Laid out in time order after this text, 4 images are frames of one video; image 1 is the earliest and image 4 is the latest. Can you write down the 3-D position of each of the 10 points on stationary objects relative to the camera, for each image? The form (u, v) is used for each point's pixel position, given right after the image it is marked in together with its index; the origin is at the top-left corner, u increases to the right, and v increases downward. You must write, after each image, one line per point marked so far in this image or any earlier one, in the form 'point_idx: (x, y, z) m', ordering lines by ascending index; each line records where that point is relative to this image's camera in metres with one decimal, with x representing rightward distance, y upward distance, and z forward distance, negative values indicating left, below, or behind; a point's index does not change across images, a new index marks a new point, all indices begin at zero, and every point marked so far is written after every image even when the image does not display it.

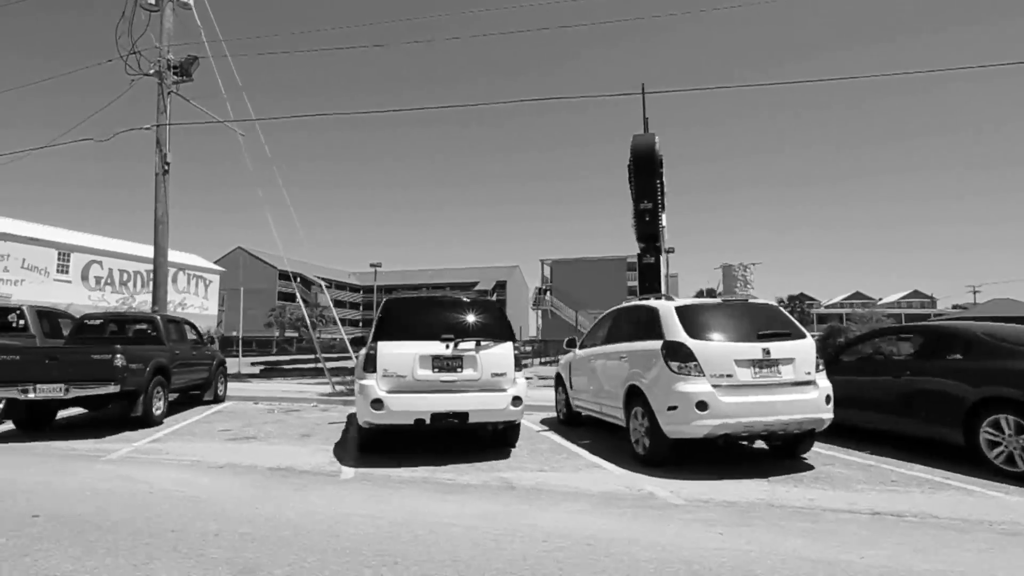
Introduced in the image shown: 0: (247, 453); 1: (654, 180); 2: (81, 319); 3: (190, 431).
0: (-3.3, -2.0, +6.1) m
1: (+3.8, +2.9, +13.2) m
2: (-7.1, -0.5, +8.2) m
3: (-4.8, -2.1, +7.3) m
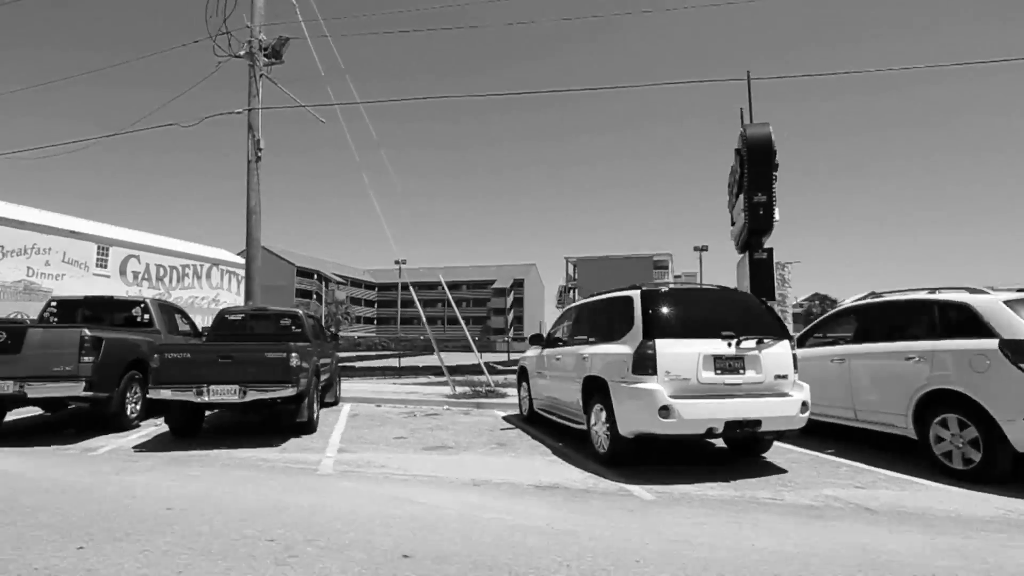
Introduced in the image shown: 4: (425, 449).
0: (-0.5, -1.9, +5.4) m
1: (+6.5, +3.0, +12.6) m
2: (-4.4, -0.4, +7.5) m
3: (-2.0, -2.0, +6.7) m
4: (-1.1, -1.9, +6.0) m
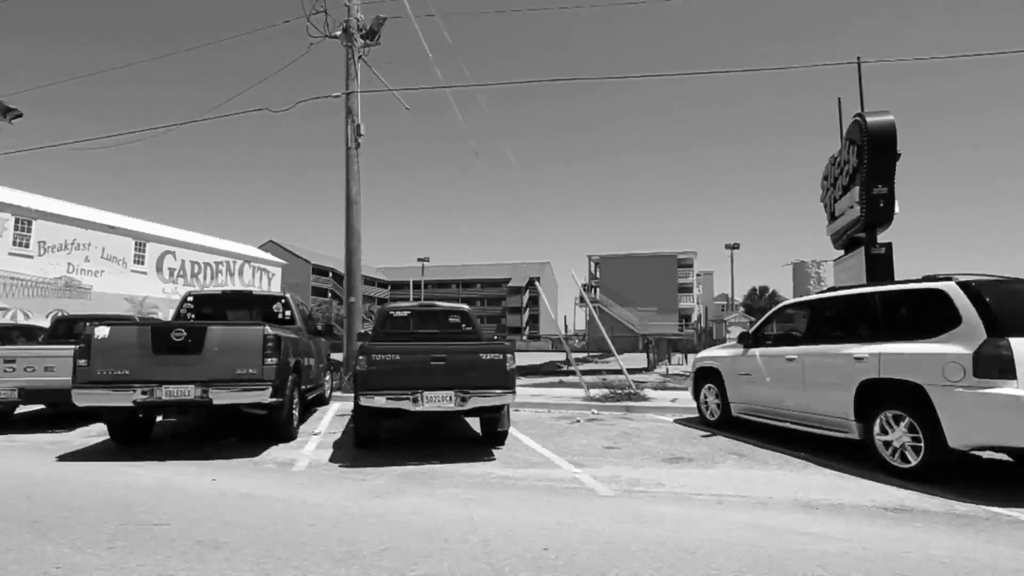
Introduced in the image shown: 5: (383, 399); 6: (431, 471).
0: (+2.1, -1.8, +4.8) m
1: (+9.2, +3.1, +12.0) m
2: (-1.7, -0.3, +6.9) m
3: (+0.6, -1.9, +6.0) m
4: (+1.6, -1.9, +5.4) m
5: (-1.4, -1.1, +5.1) m
6: (-0.8, -1.8, +5.1) m
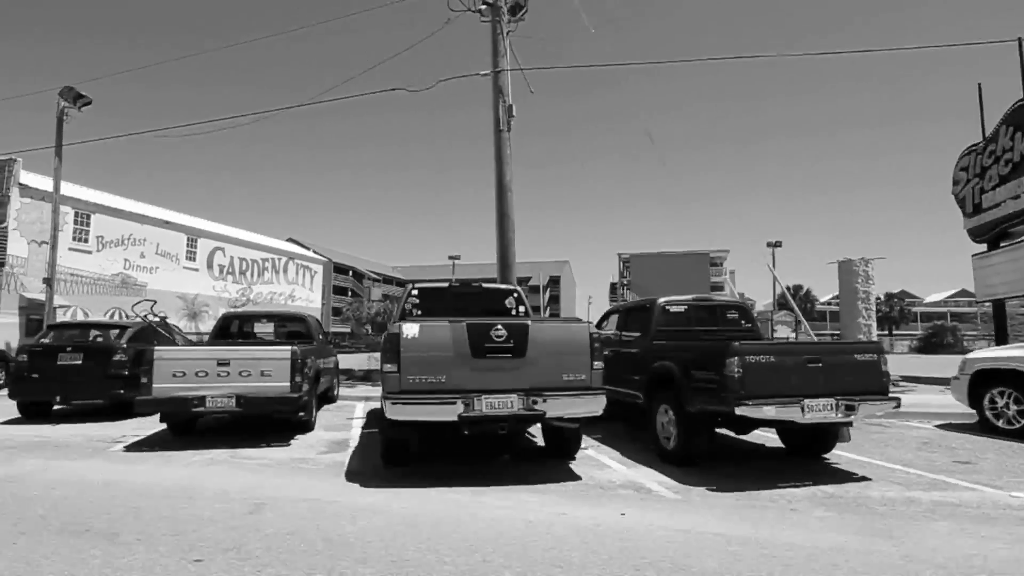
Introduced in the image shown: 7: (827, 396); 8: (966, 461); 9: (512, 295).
0: (+5.6, -1.7, +3.9) m
1: (+12.6, +3.2, +11.2) m
2: (+1.7, -0.2, +6.0) m
3: (+4.1, -1.8, +5.2) m
4: (+5.1, -1.8, +4.5) m
5: (+2.1, -1.0, +4.3) m
6: (+2.7, -1.7, +4.2) m
7: (+2.8, -0.9, +4.4) m
8: (+4.7, -1.8, +5.2) m
9: (-0.1, -0.1, +6.6) m
